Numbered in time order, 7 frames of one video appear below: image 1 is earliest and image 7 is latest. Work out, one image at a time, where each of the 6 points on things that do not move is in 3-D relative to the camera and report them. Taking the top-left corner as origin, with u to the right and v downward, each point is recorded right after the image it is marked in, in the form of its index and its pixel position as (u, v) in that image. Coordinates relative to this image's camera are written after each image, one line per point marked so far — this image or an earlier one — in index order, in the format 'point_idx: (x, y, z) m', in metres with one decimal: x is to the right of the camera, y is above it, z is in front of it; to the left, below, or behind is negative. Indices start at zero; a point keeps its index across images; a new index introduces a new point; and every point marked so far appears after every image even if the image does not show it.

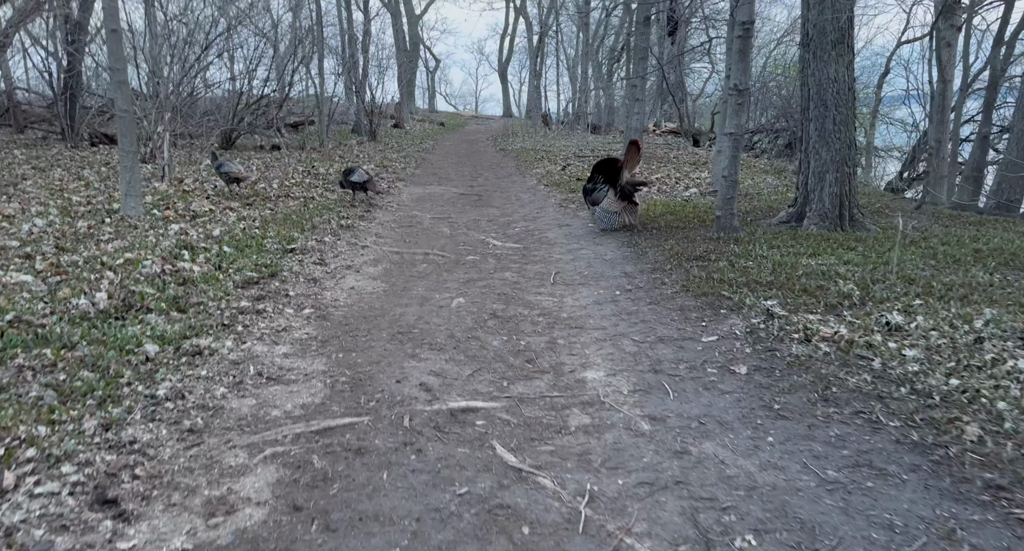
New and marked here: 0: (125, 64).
0: (-5.8, +3.2, +12.0) m
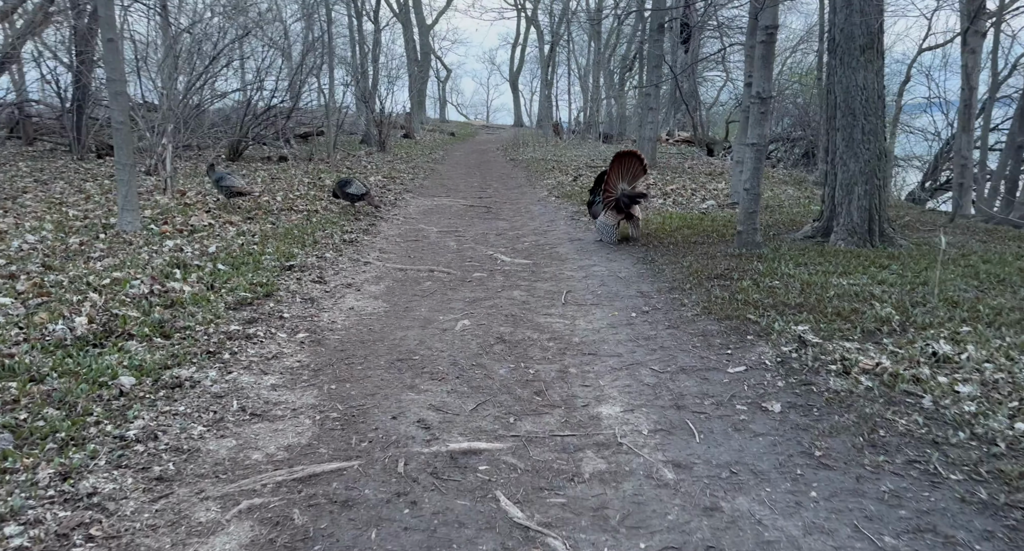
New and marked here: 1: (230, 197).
0: (-5.7, +2.9, +11.6) m
1: (-5.2, +1.5, +14.5) m
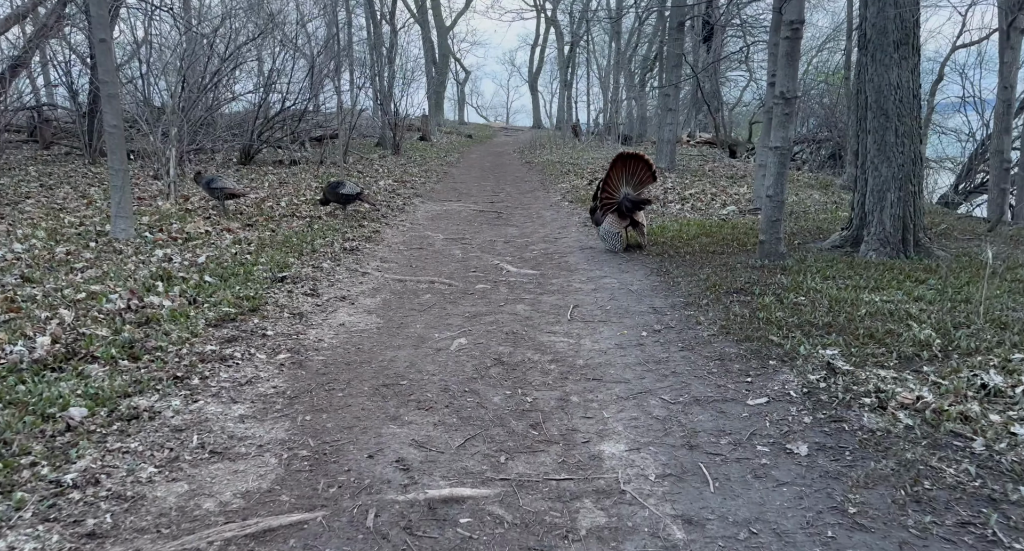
0: (-5.5, +2.8, +11.1) m
1: (-5.0, +1.3, +14.0) m
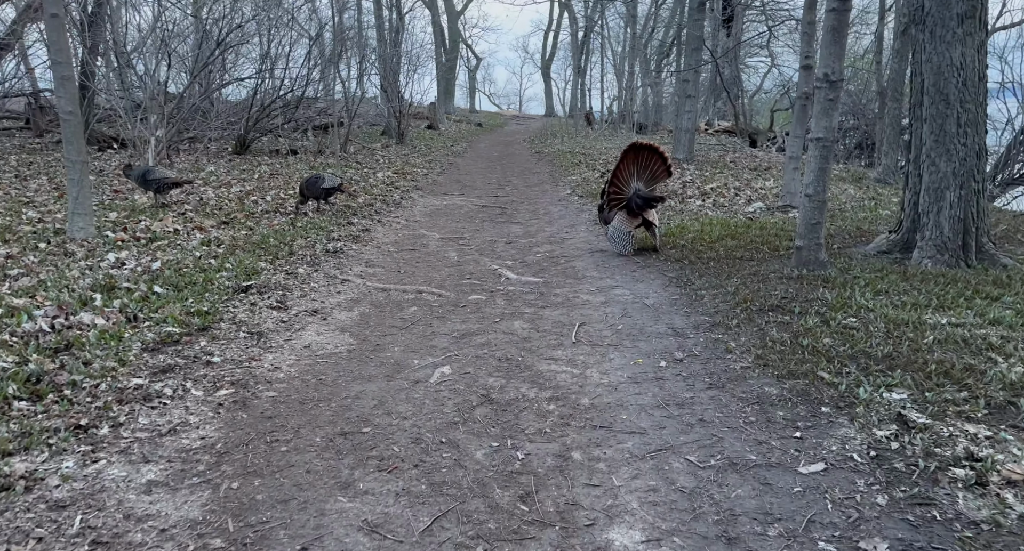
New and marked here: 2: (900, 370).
0: (-5.5, +2.7, +10.0) m
1: (-5.0, +1.3, +12.8) m
2: (+2.7, -0.6, +5.4) m
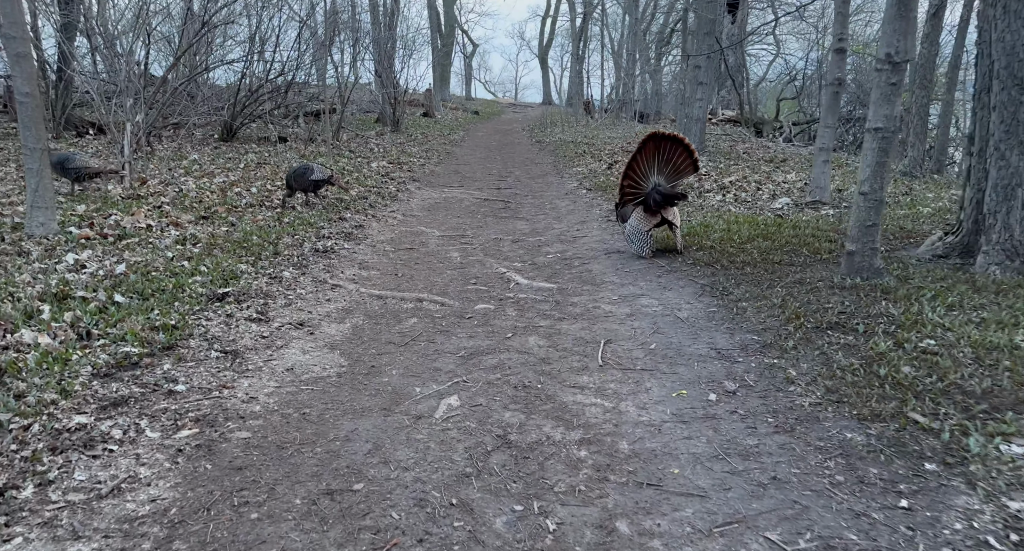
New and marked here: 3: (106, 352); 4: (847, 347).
0: (-5.4, +2.7, +8.9) m
1: (-4.9, +1.3, +11.8) m
2: (+2.8, -0.8, +4.5) m
3: (-2.9, -0.5, +5.6) m
4: (+2.4, -0.5, +5.7) m
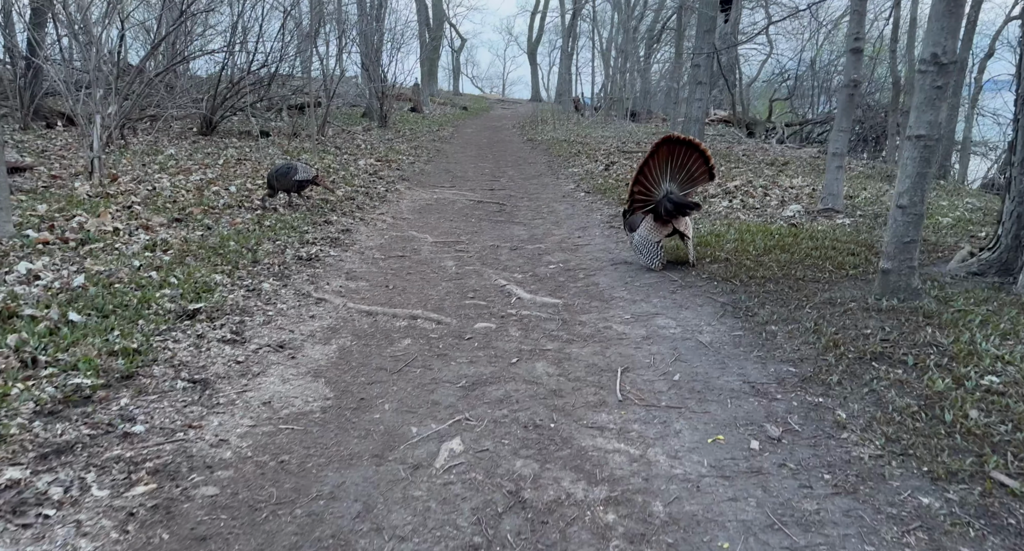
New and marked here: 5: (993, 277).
0: (-5.4, +2.6, +8.1) m
1: (-4.9, +1.2, +11.0) m
2: (+2.9, -0.9, +3.8) m
3: (-2.8, -0.7, +4.9) m
4: (+2.4, -0.7, +5.1) m
5: (+4.4, 0.0, +7.3) m
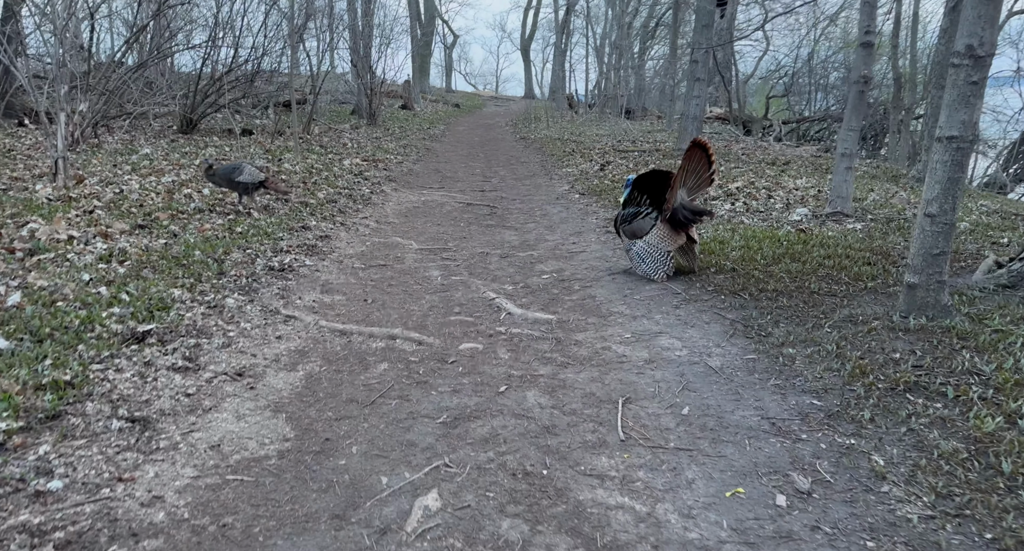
0: (-5.5, +2.5, +7.4) m
1: (-5.1, +1.1, +10.3) m
2: (+2.8, -1.1, +3.2) m
3: (-2.9, -0.8, +4.2) m
4: (+2.4, -0.8, +4.4) m
5: (+4.3, -0.1, +6.7) m
